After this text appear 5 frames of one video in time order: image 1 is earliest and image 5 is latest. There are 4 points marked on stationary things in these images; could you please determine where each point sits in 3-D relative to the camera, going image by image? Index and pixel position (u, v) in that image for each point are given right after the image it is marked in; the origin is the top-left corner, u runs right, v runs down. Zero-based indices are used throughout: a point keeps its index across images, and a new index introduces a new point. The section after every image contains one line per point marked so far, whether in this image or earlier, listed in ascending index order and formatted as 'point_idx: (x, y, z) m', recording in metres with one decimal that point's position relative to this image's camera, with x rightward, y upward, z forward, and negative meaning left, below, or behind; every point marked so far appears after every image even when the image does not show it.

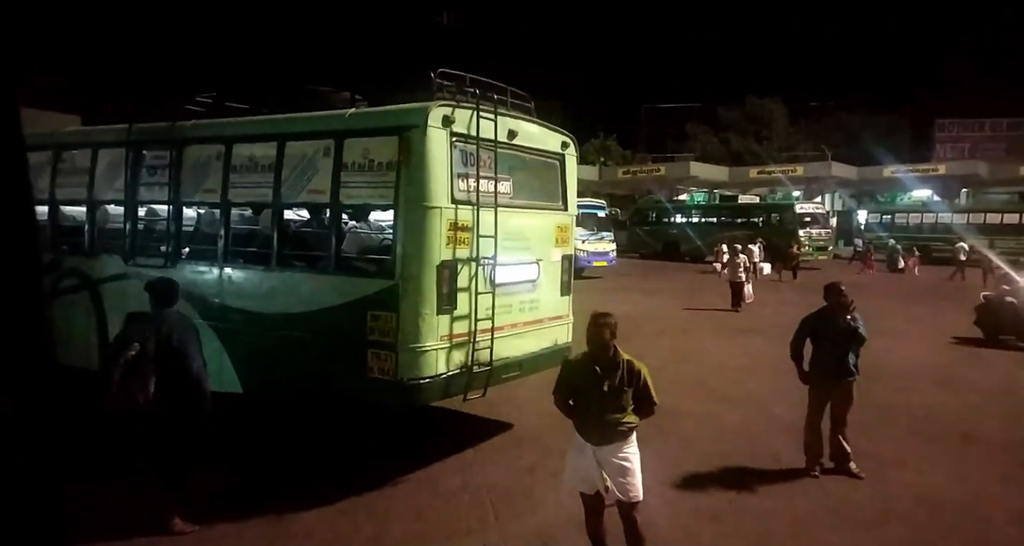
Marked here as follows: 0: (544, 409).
0: (+0.2, -1.5, +8.4) m
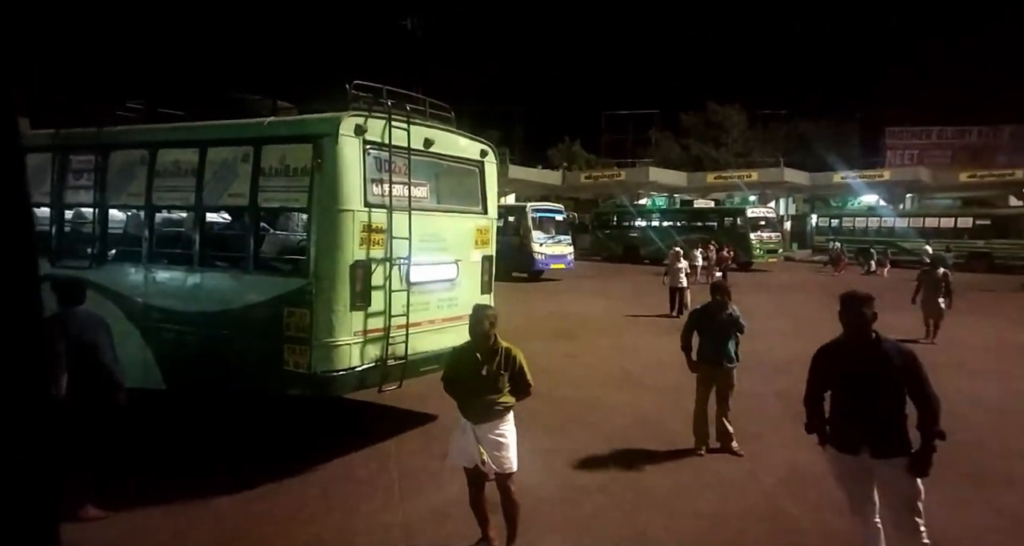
0: (-0.7, -1.5, +8.8) m
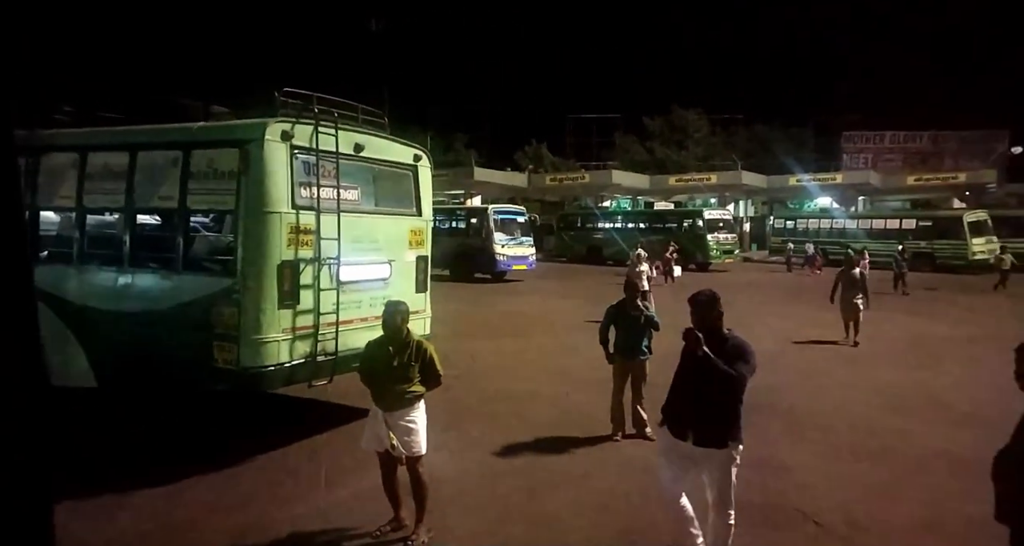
0: (-1.5, -1.5, +9.0) m
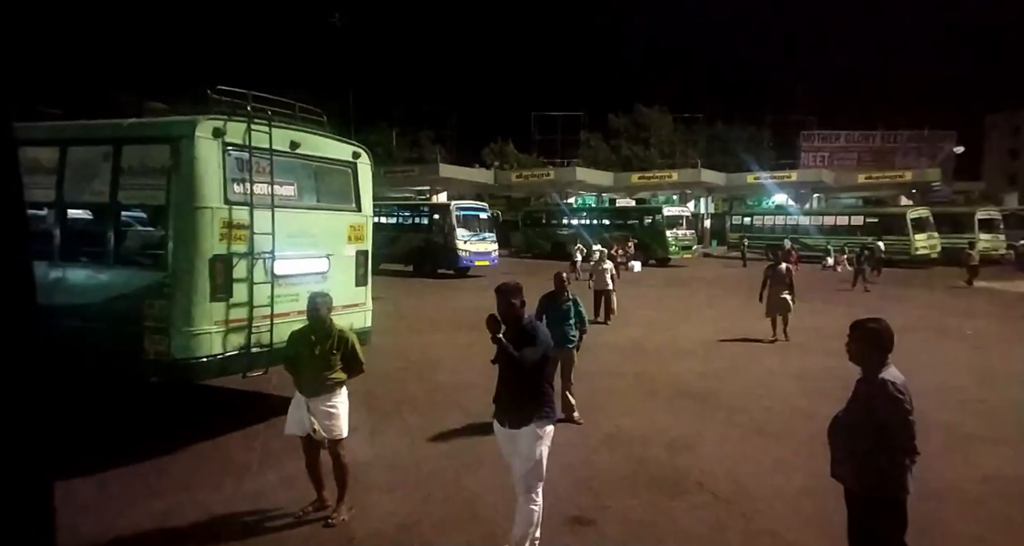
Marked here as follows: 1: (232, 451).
0: (-2.2, -1.5, +9.2) m
1: (-2.4, -1.6, +6.5) m
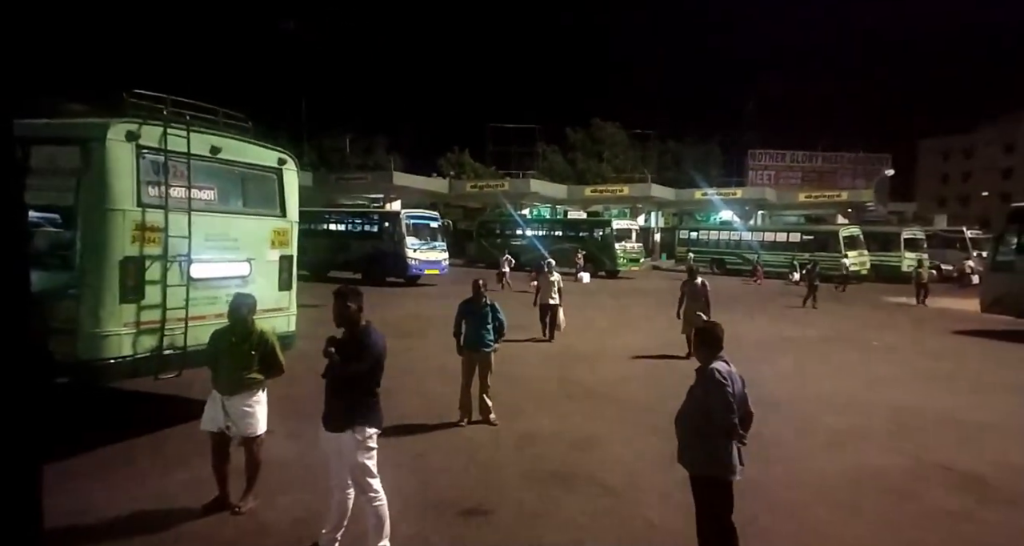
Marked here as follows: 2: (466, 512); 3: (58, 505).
0: (-3.2, -1.5, +9.2) m
1: (-3.1, -1.6, +6.4) m
2: (-0.3, -1.6, +5.0) m
3: (-3.1, -1.6, +5.0) m
